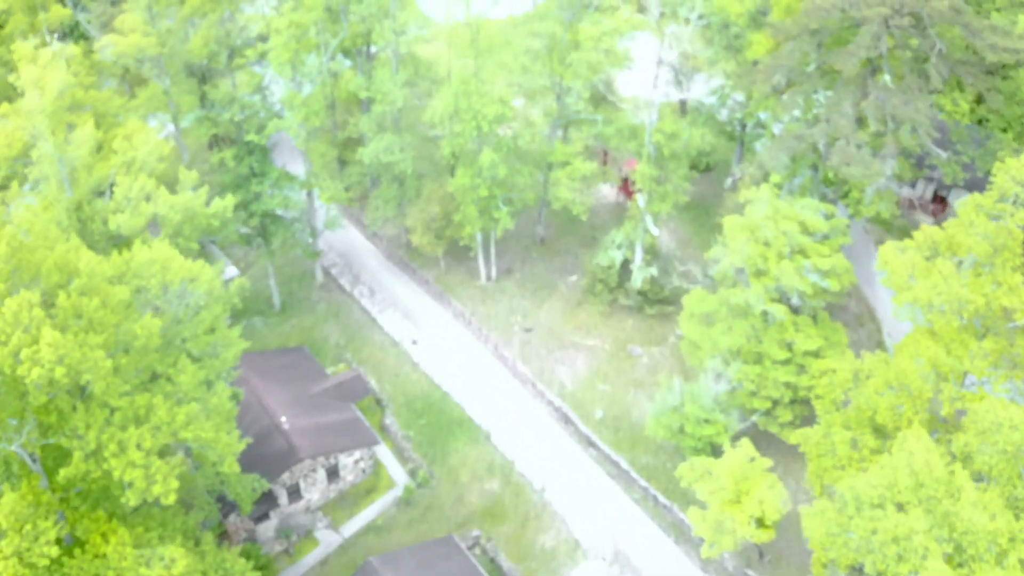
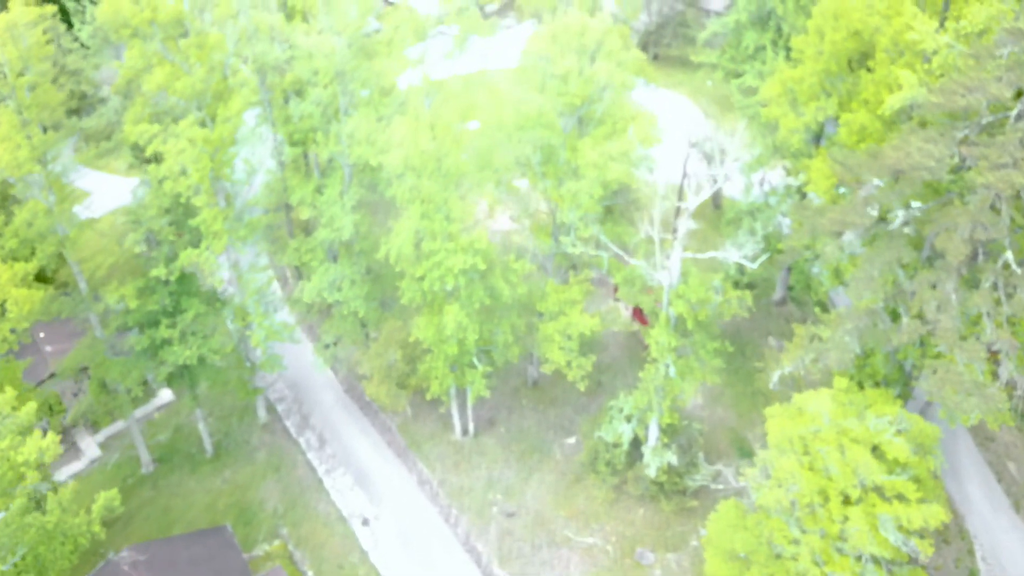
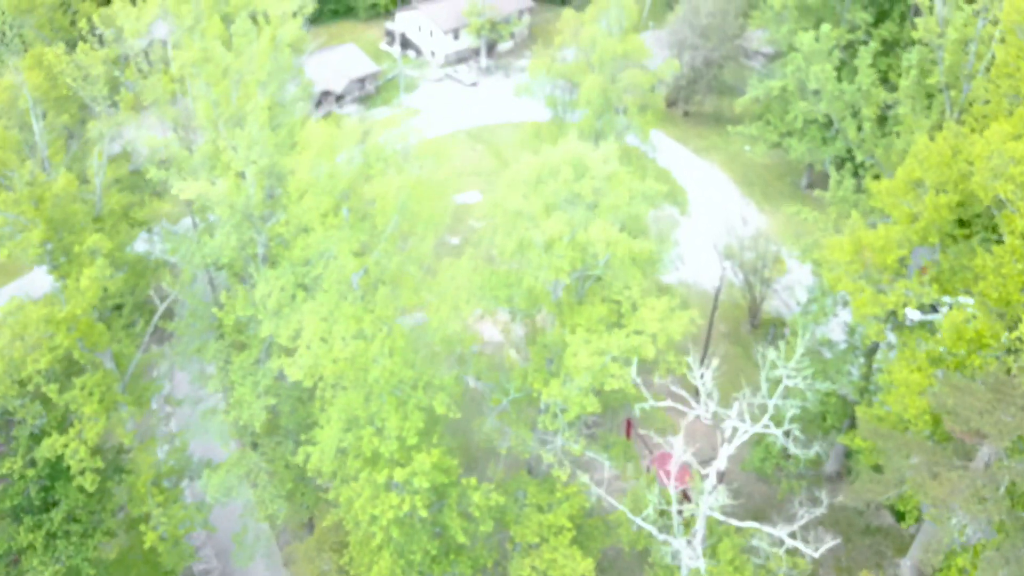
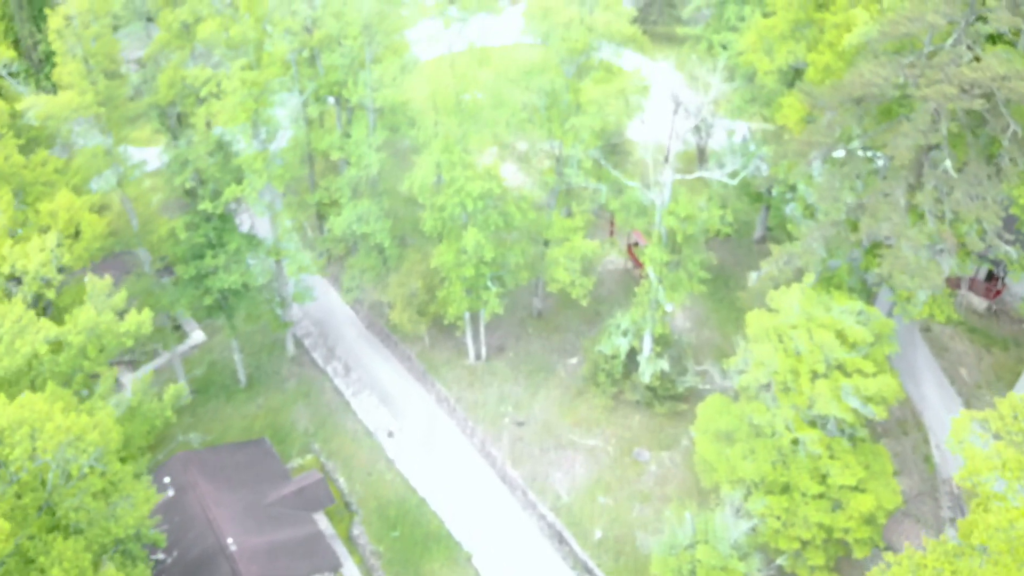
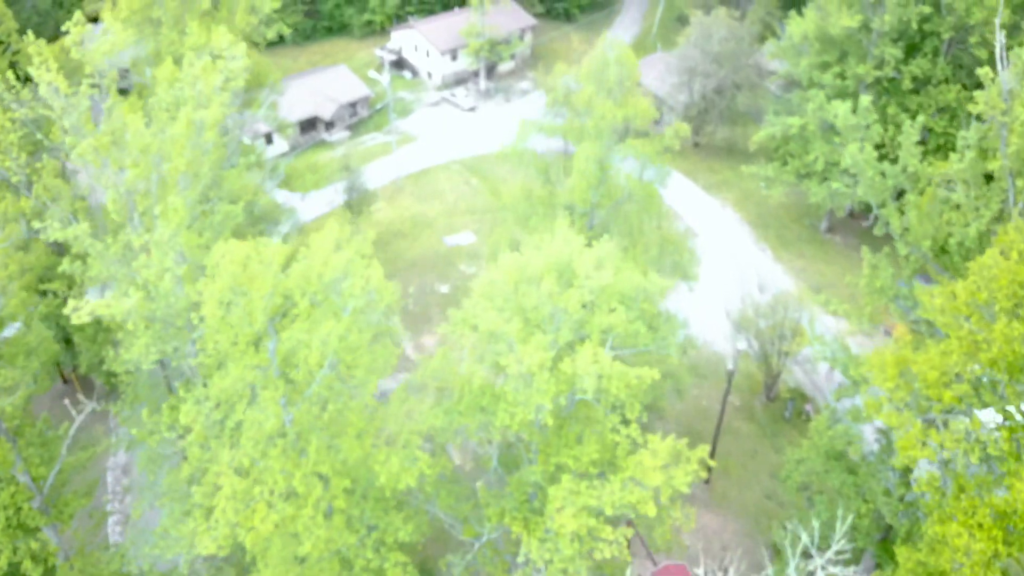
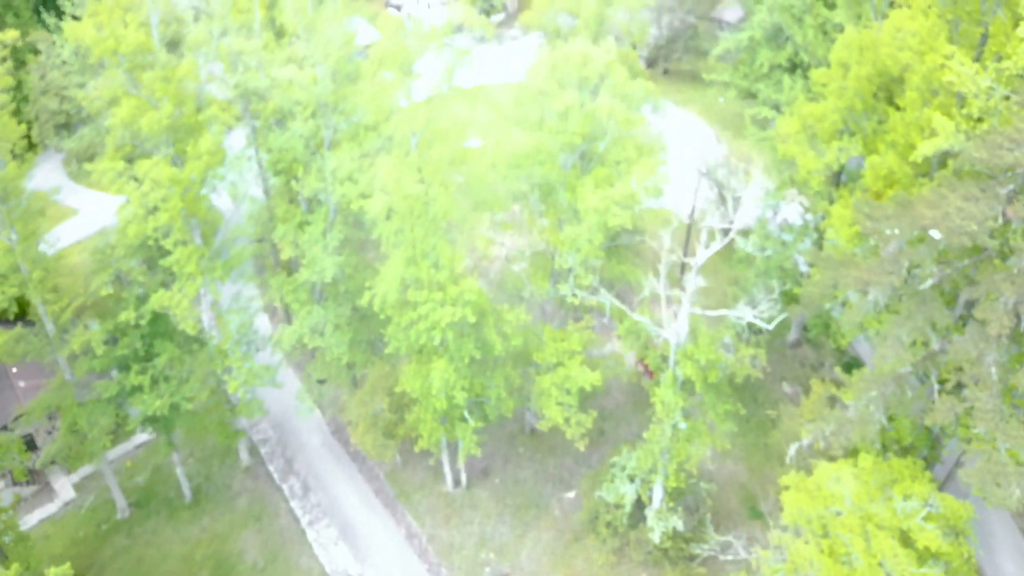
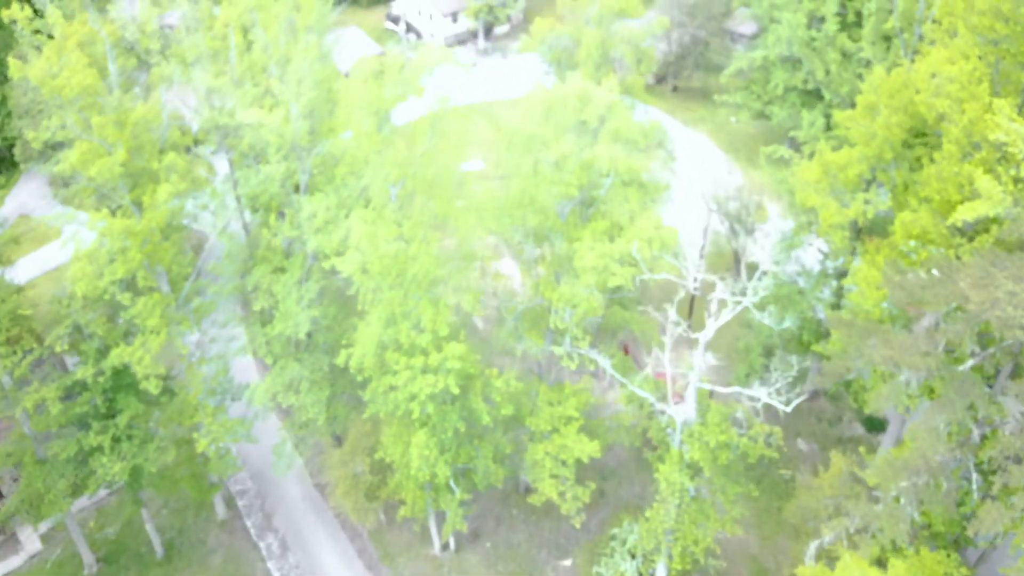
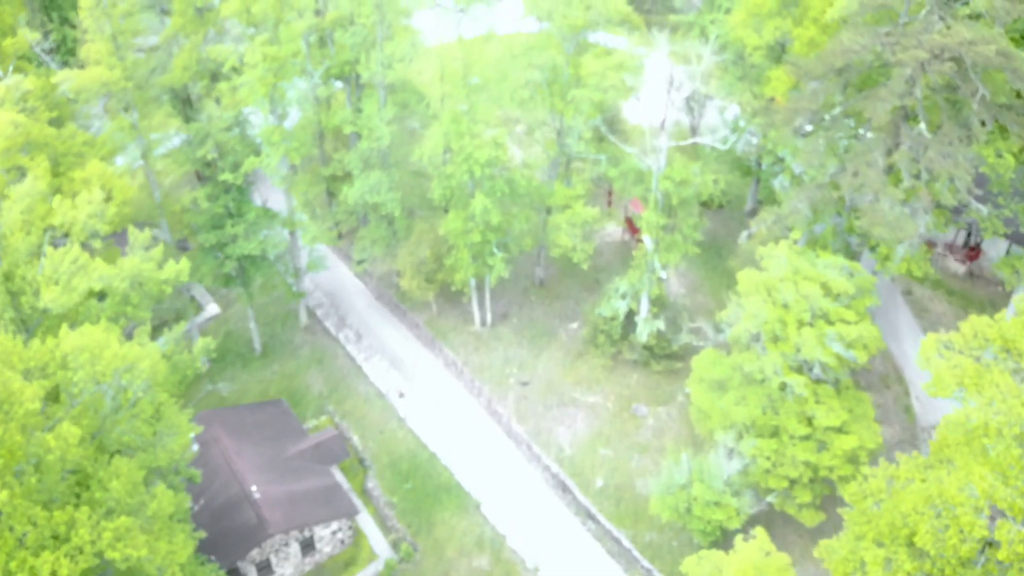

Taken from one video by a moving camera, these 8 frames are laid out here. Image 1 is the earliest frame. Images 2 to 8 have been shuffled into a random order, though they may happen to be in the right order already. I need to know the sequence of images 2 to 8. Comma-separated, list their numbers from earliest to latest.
8, 4, 2, 6, 7, 3, 5
